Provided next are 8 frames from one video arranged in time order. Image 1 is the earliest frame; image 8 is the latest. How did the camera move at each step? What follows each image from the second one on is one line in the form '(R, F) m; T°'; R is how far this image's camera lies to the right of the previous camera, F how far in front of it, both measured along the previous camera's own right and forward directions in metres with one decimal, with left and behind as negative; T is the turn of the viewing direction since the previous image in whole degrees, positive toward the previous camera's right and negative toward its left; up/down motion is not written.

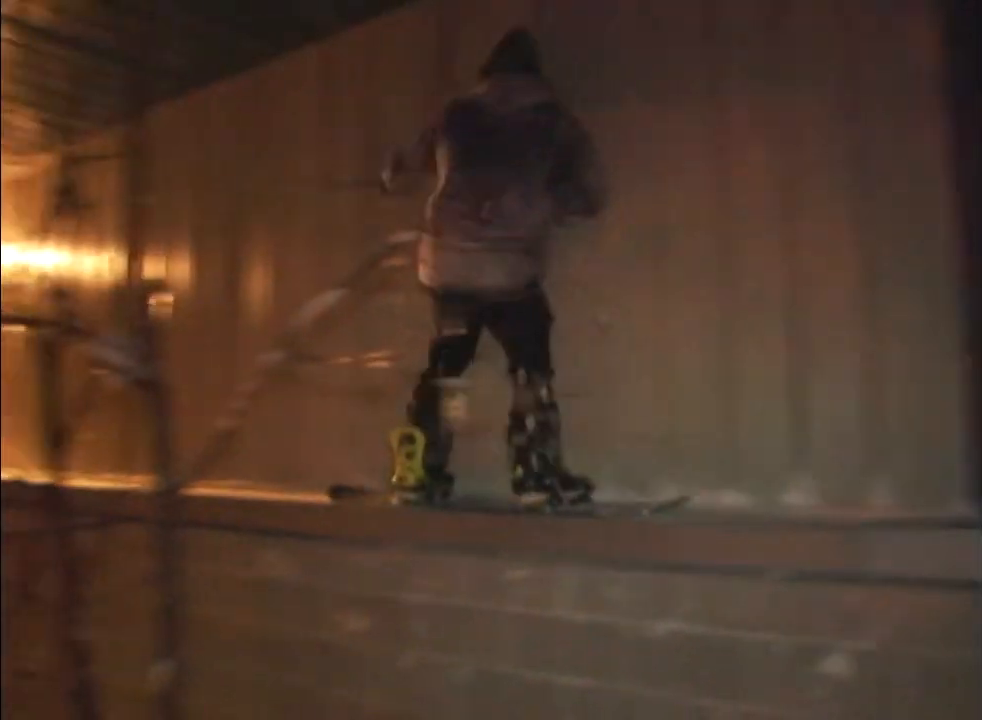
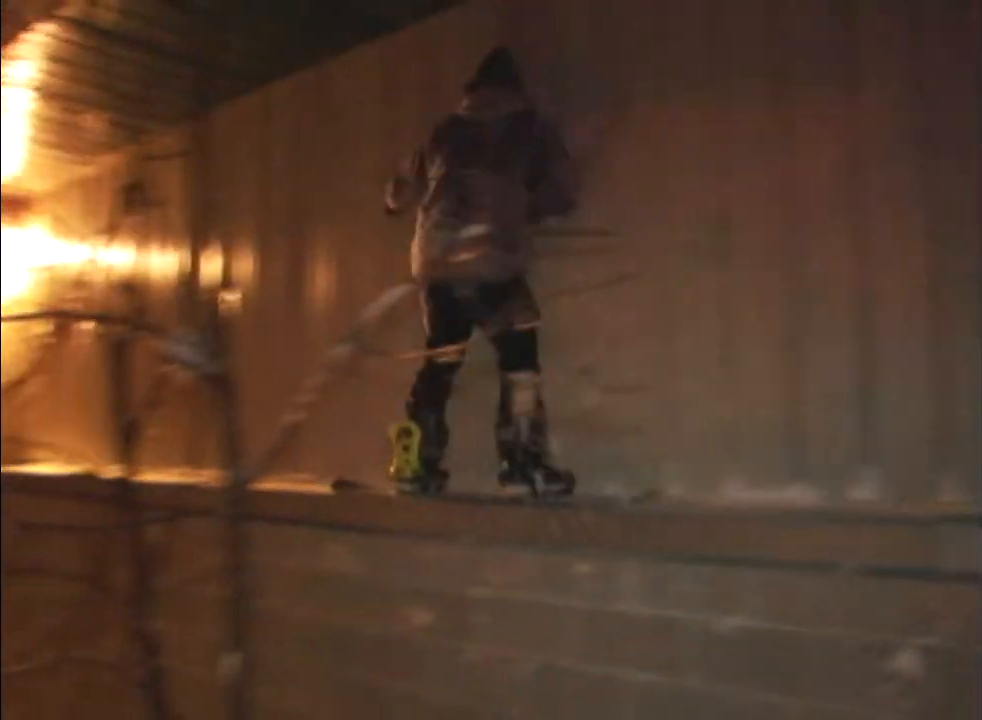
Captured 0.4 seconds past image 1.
(-0.1, 0.0) m; -2°
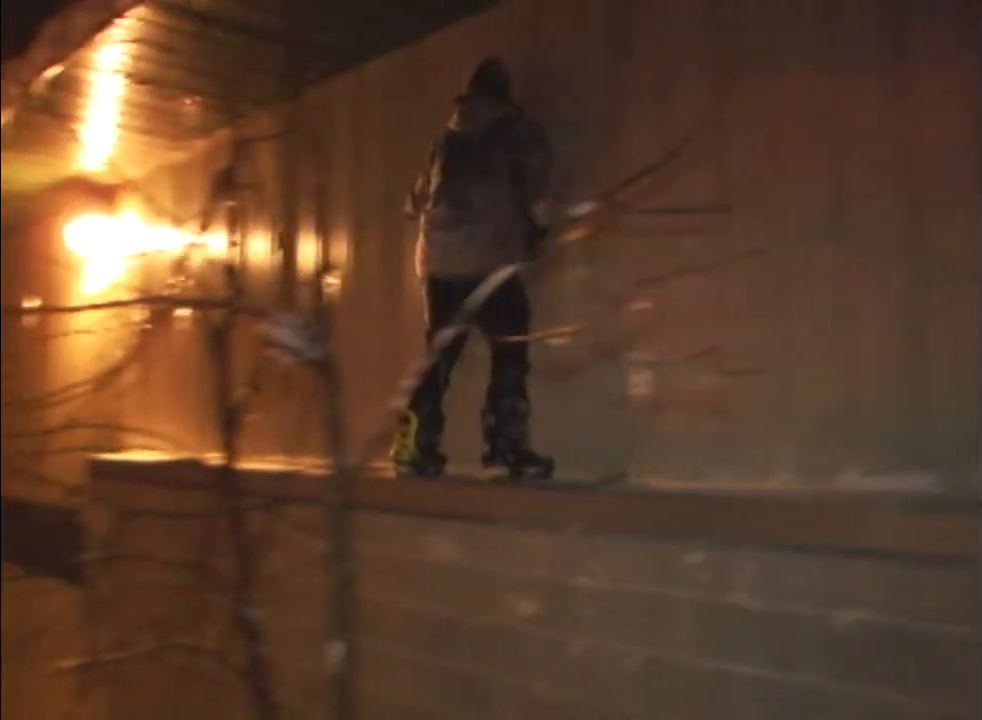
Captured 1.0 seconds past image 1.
(-0.1, +0.1) m; -4°
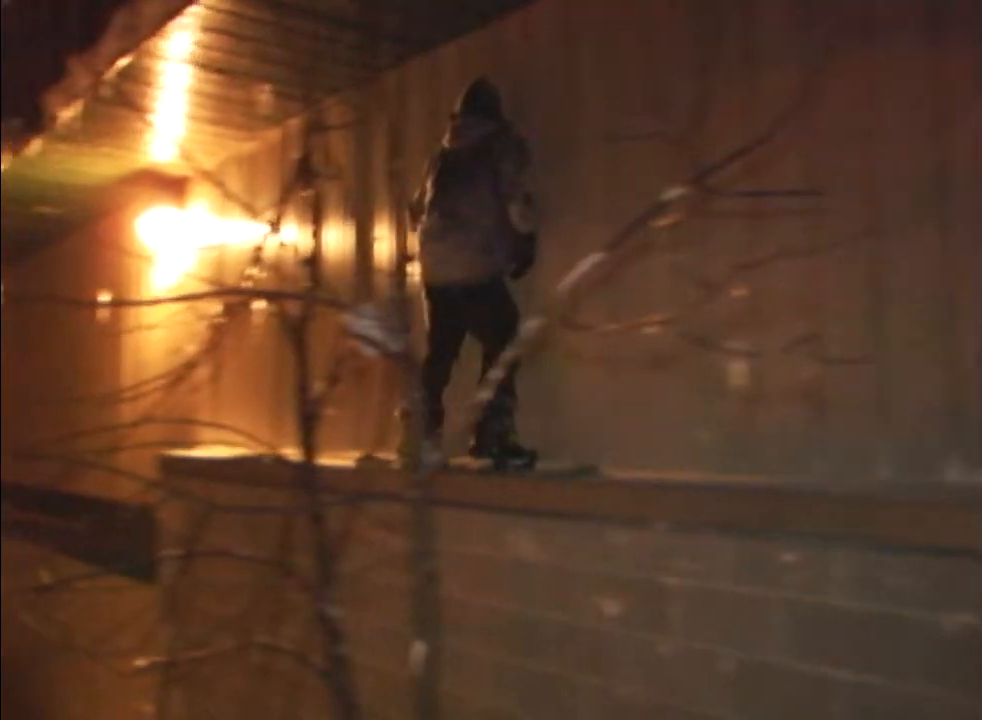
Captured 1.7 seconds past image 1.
(0.0, +0.2) m; -3°
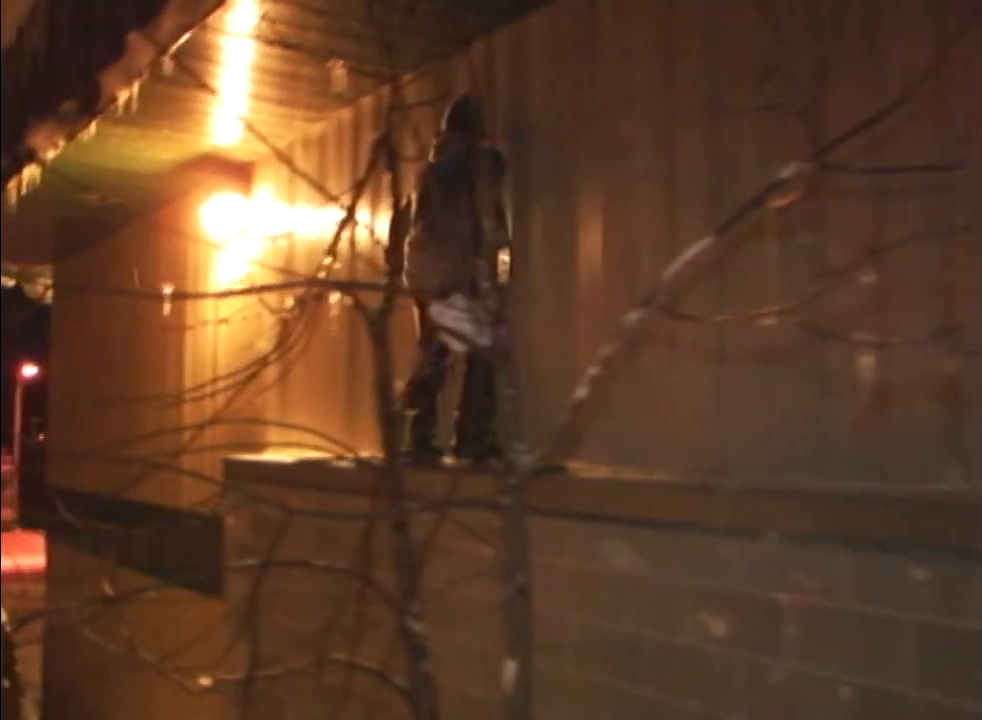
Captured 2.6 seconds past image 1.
(+0.1, +0.4) m; -6°
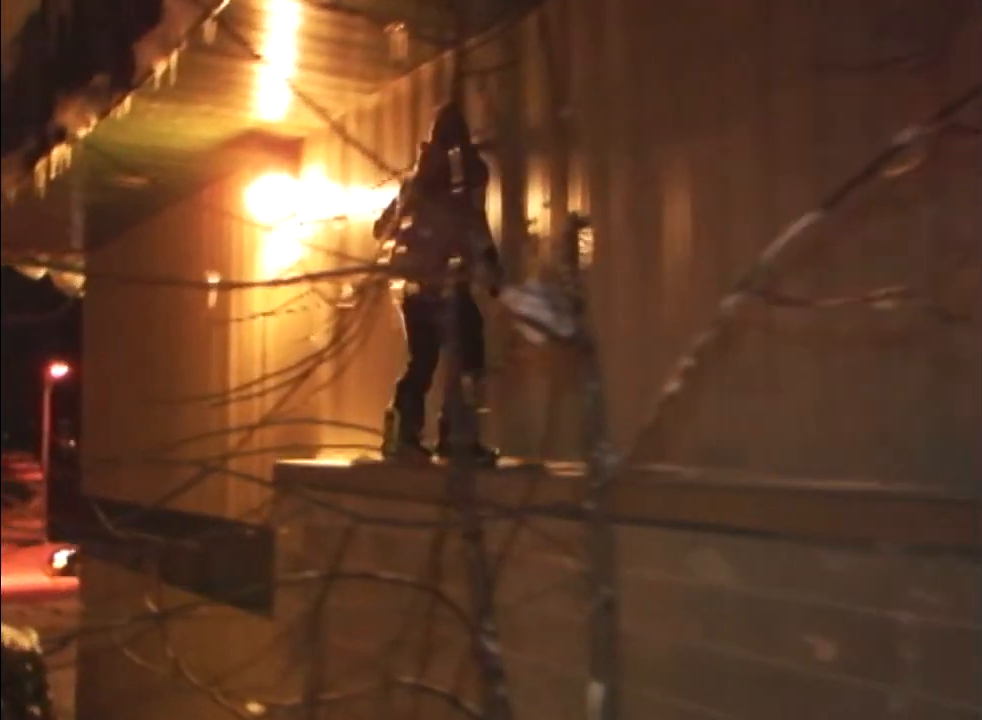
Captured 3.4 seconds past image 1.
(+0.1, +0.5) m; -5°
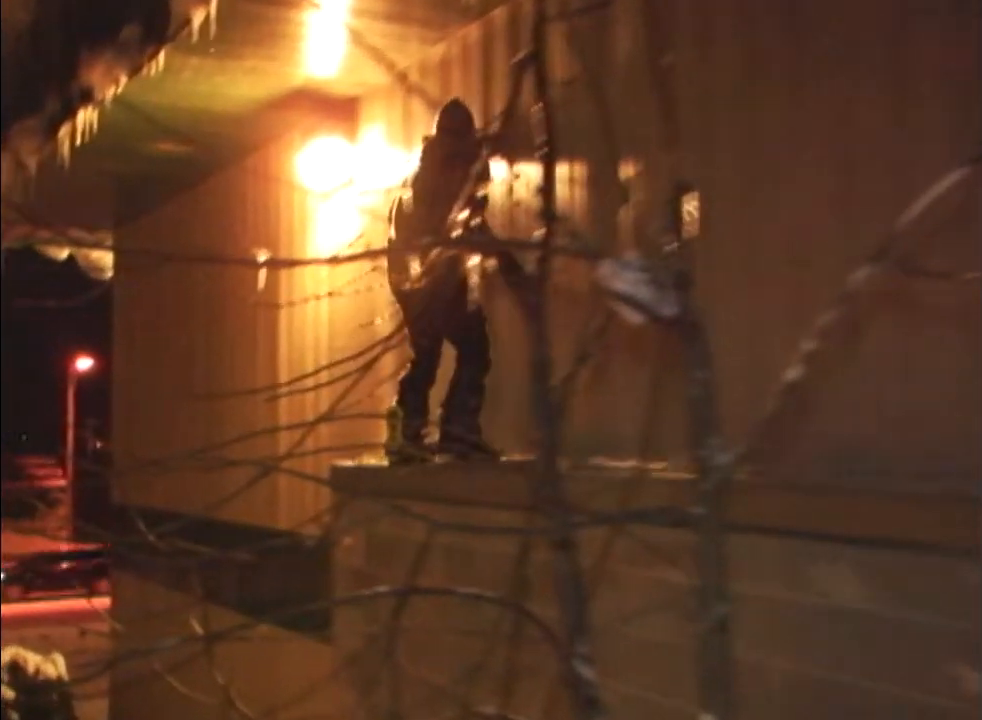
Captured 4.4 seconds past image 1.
(+0.1, +0.6) m; -5°
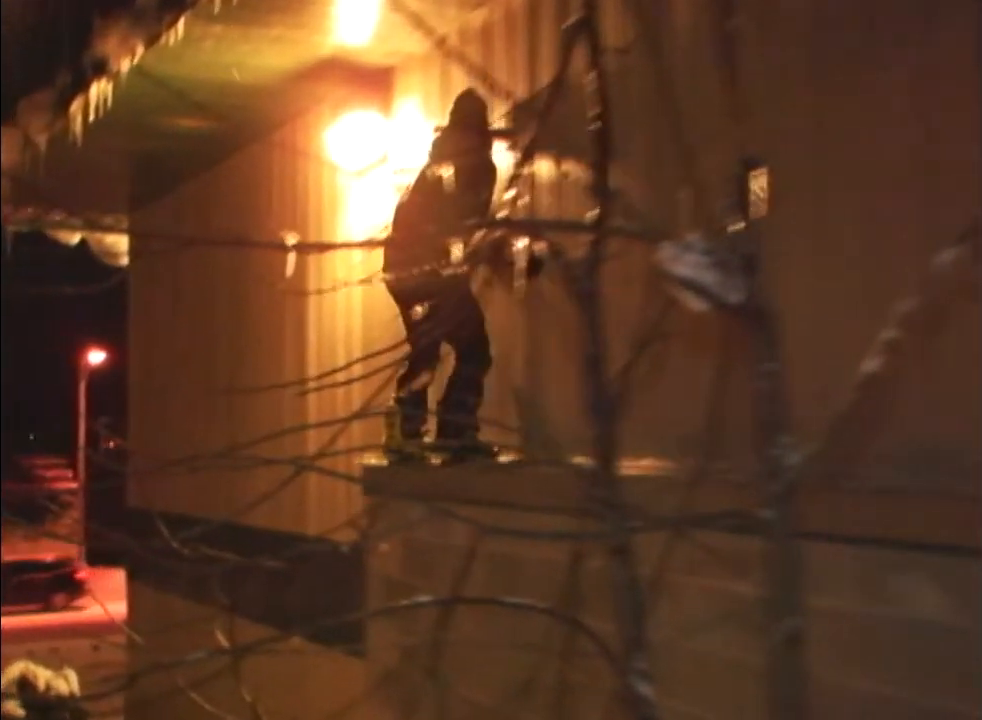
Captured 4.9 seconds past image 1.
(+0.1, +0.3) m; -3°
